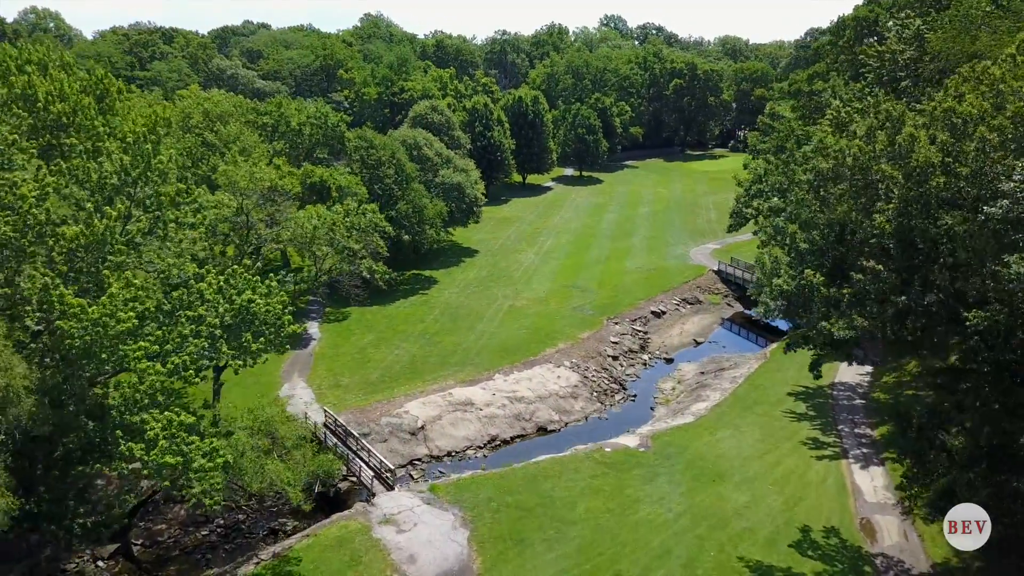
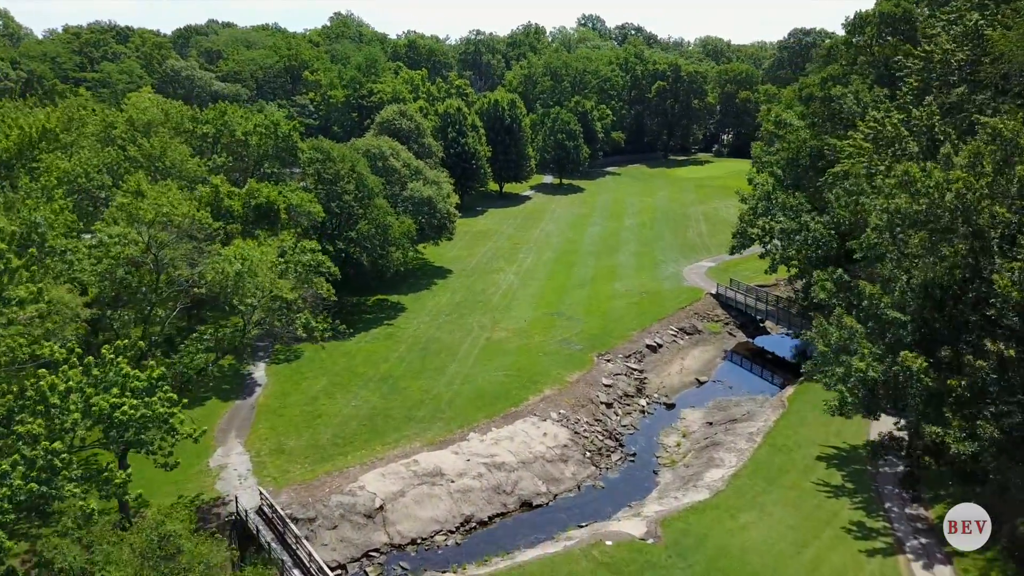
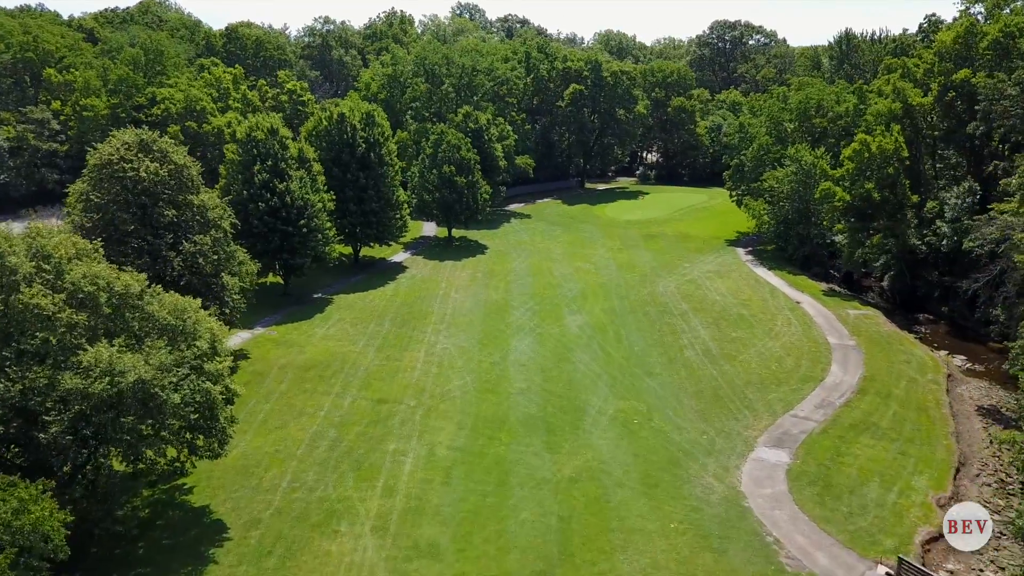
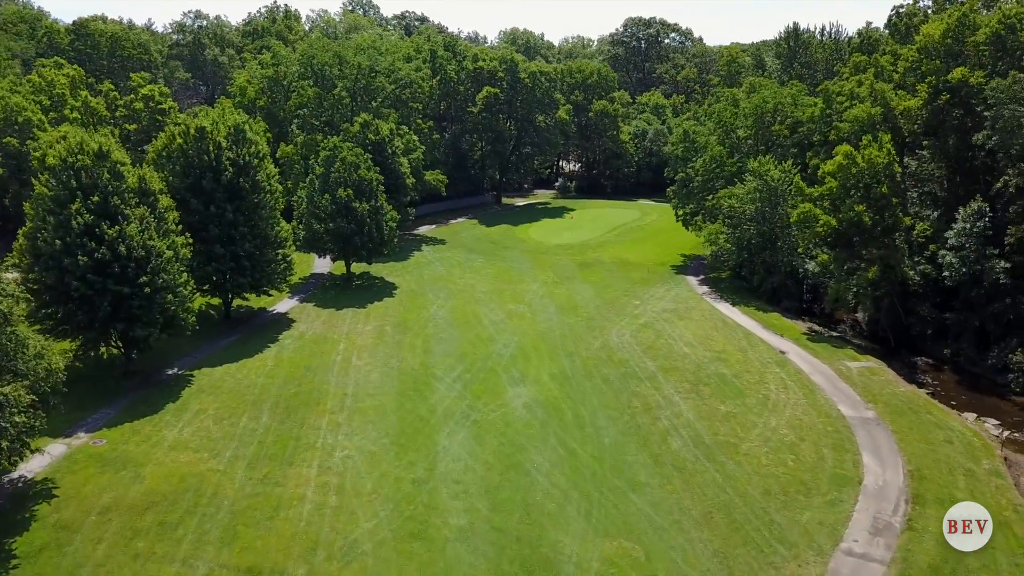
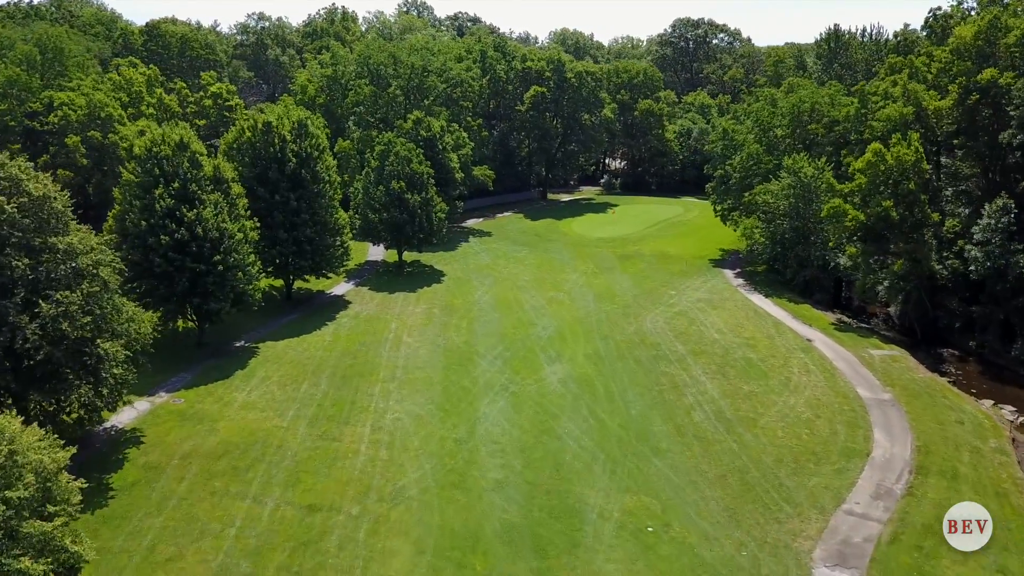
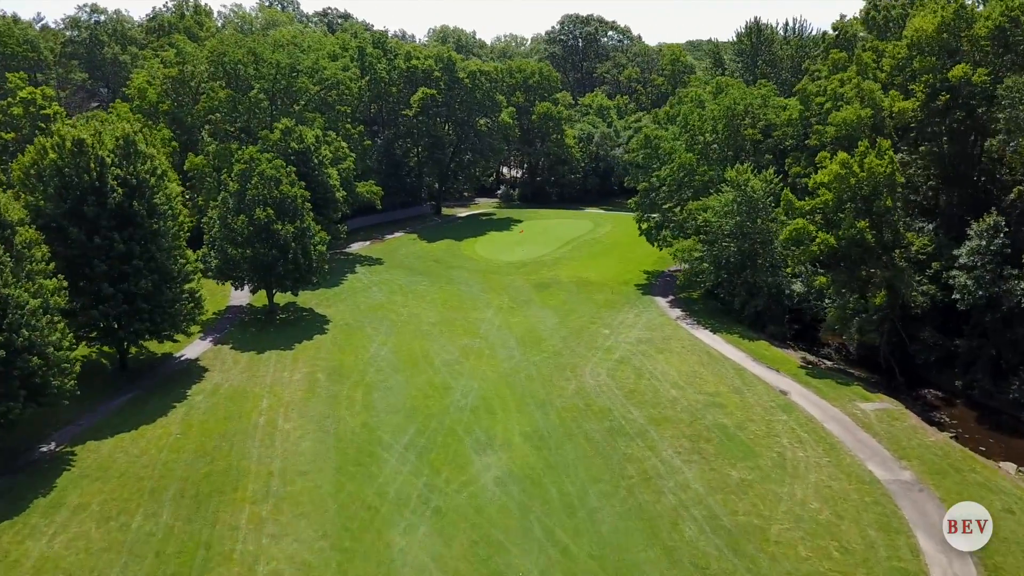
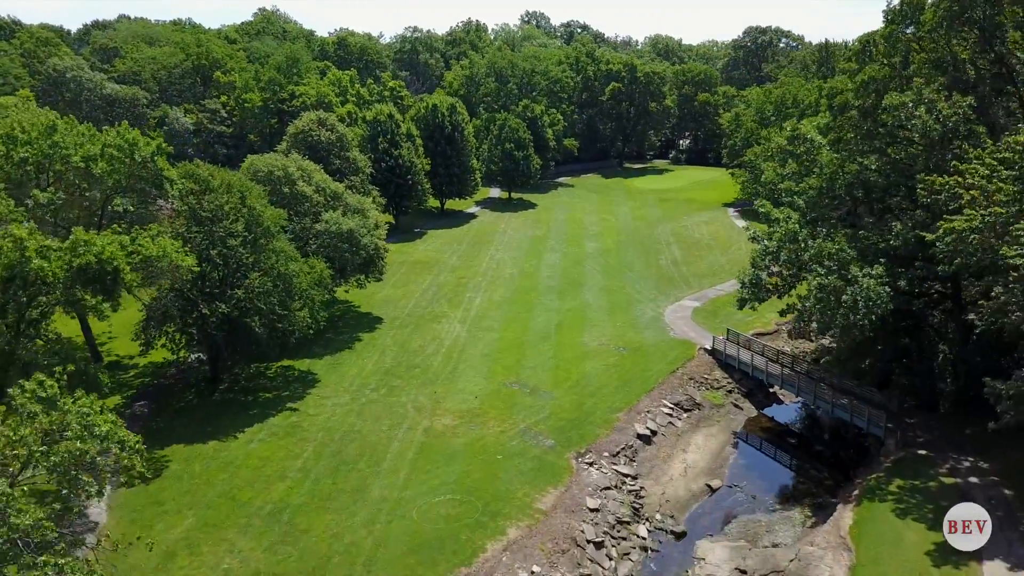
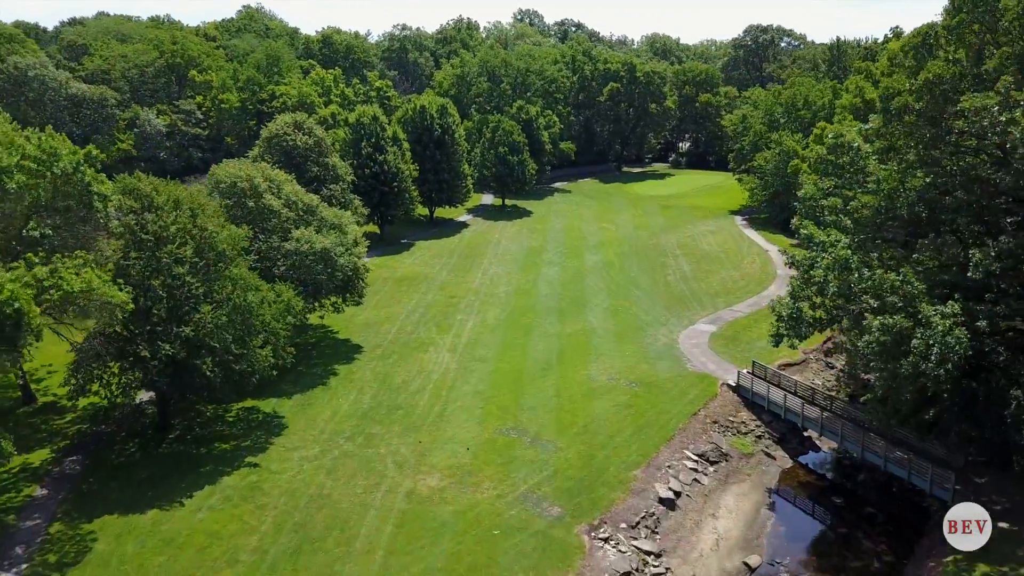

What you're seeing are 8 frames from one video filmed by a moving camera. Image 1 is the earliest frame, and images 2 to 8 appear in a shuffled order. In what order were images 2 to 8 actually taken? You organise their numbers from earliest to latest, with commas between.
2, 7, 8, 3, 5, 4, 6
